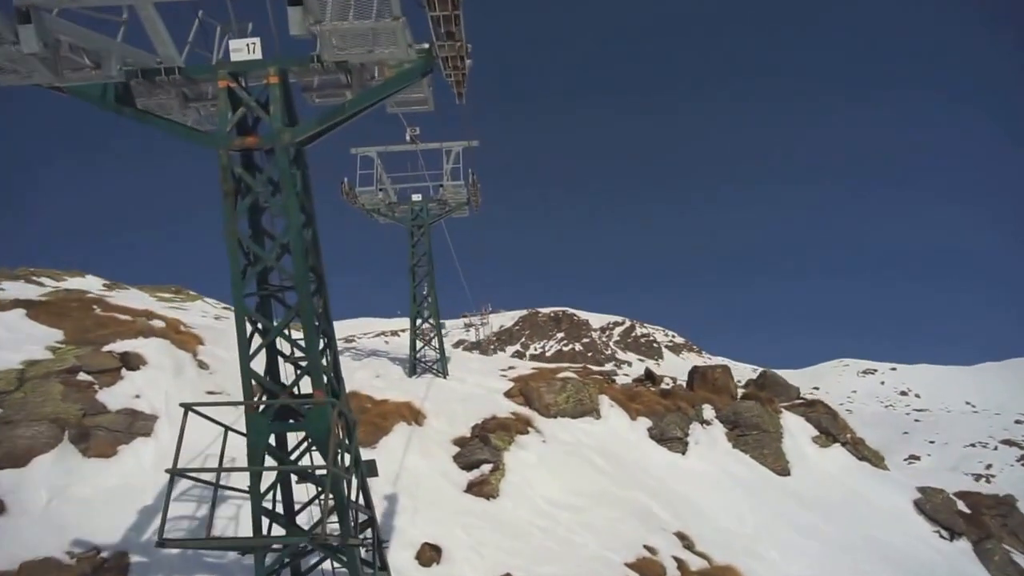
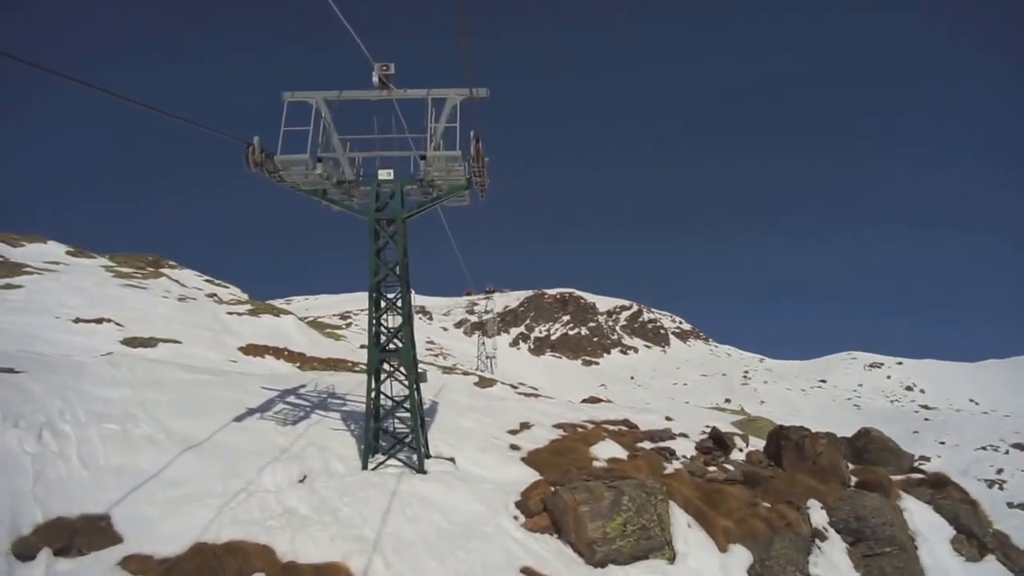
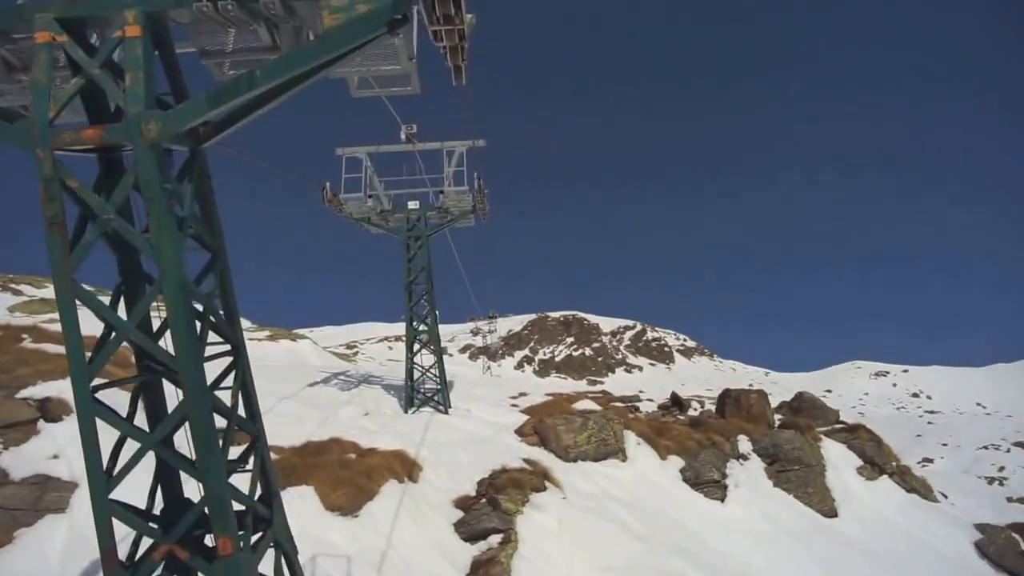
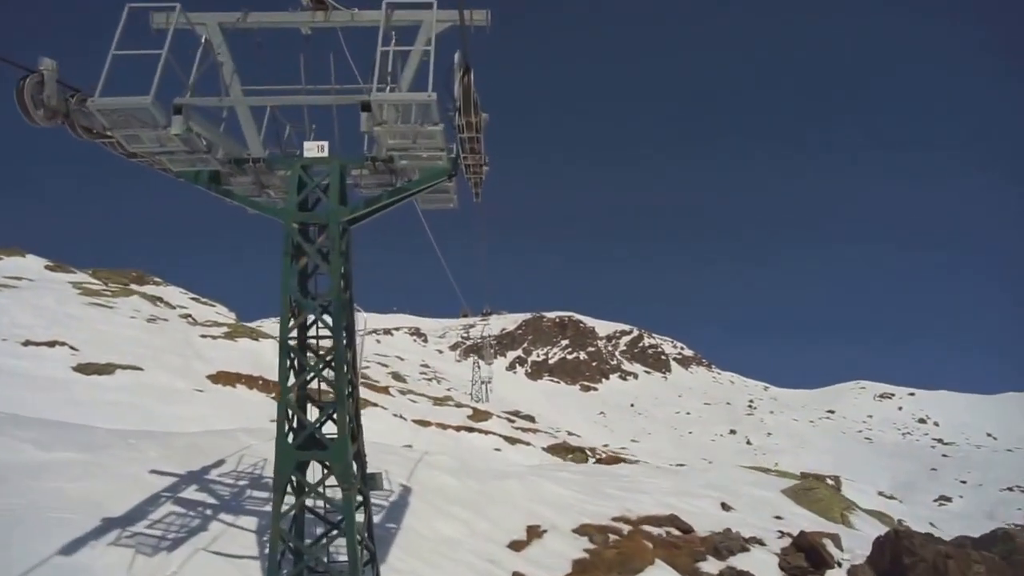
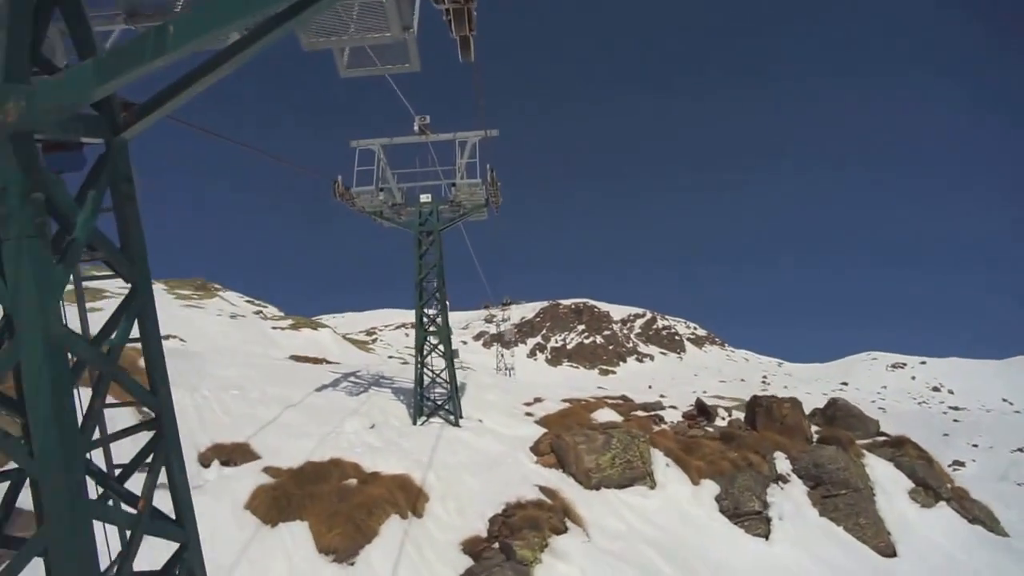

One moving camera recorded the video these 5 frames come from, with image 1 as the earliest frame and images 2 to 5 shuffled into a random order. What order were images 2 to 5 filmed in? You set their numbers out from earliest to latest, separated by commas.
3, 5, 2, 4
